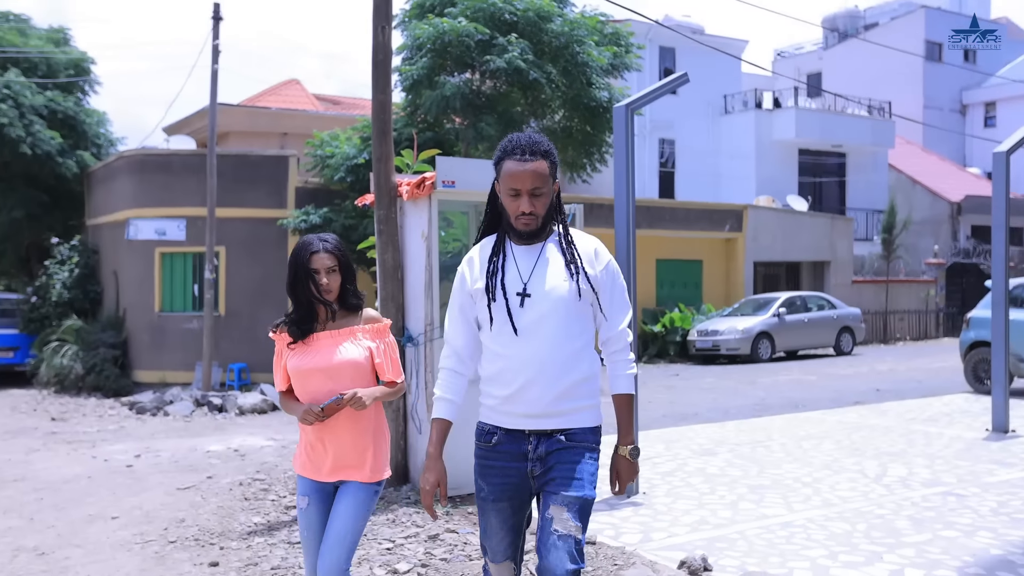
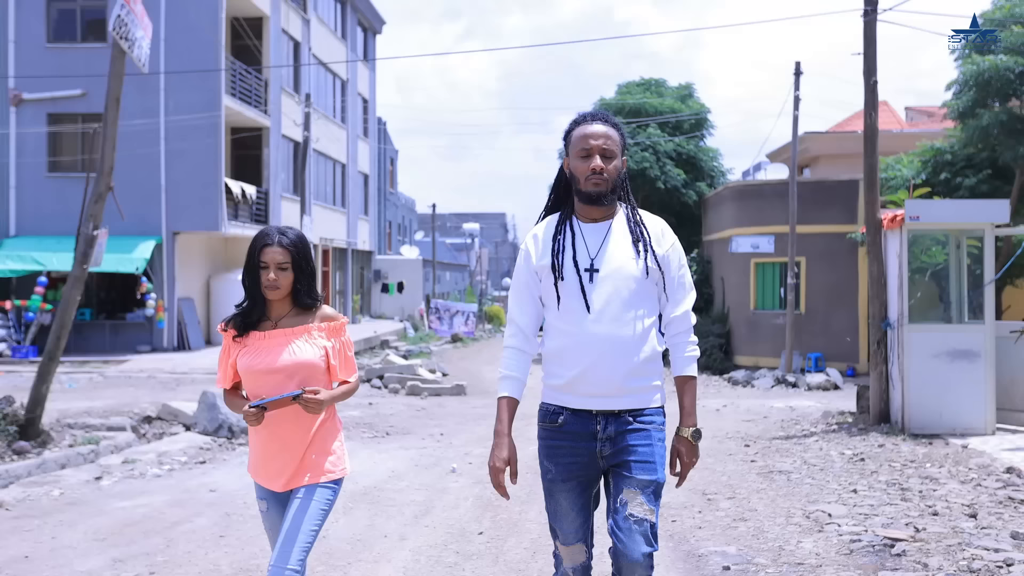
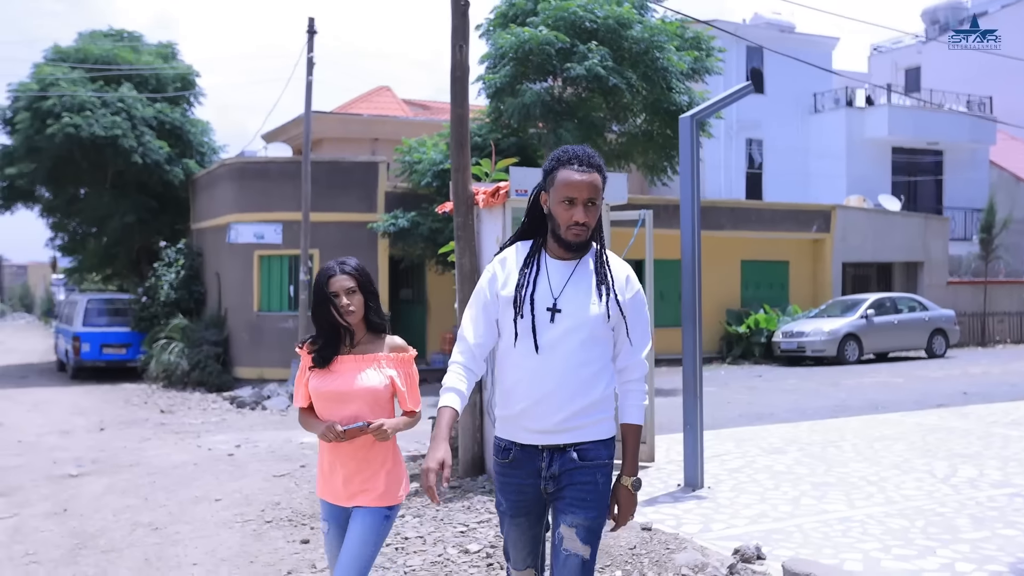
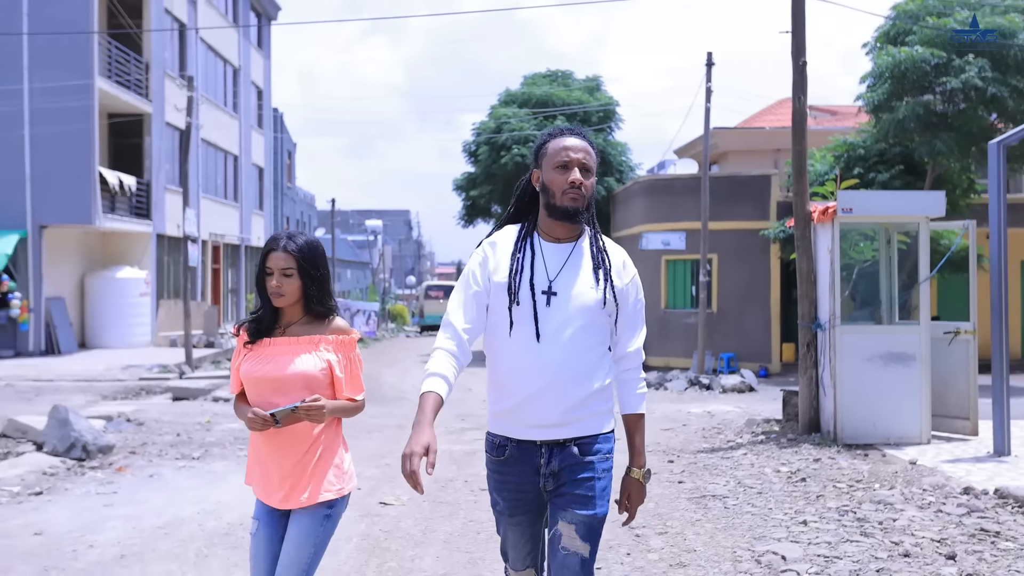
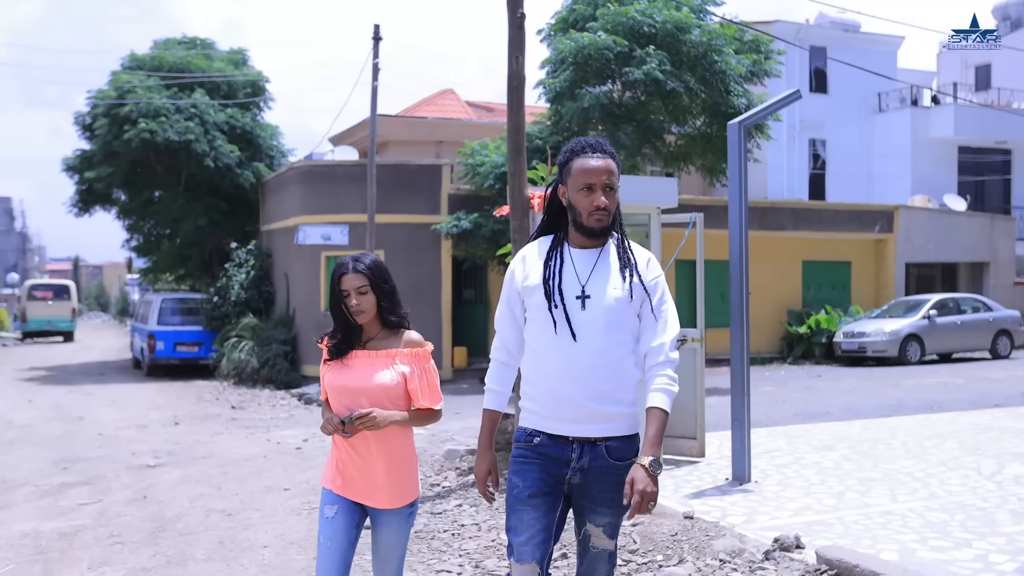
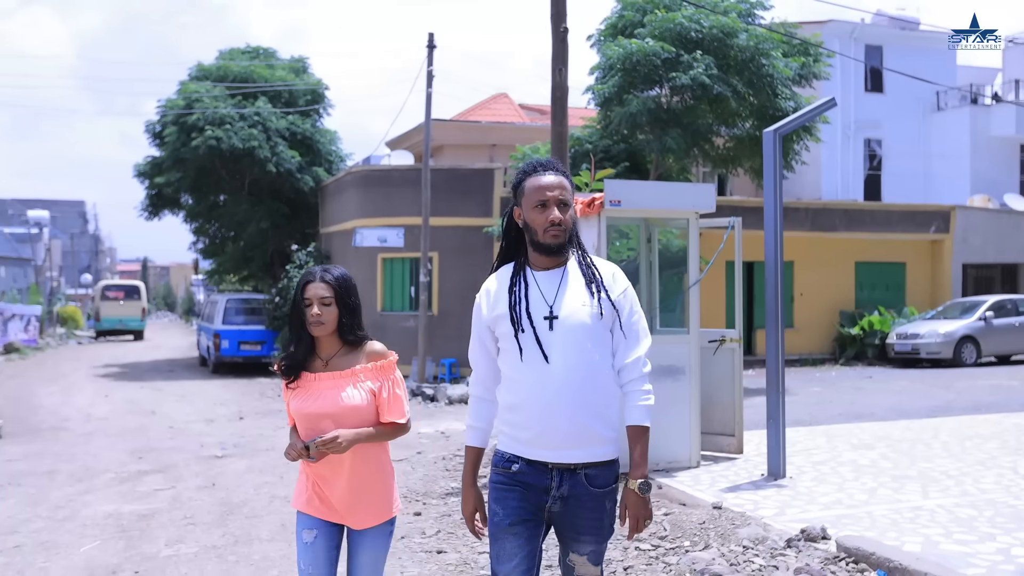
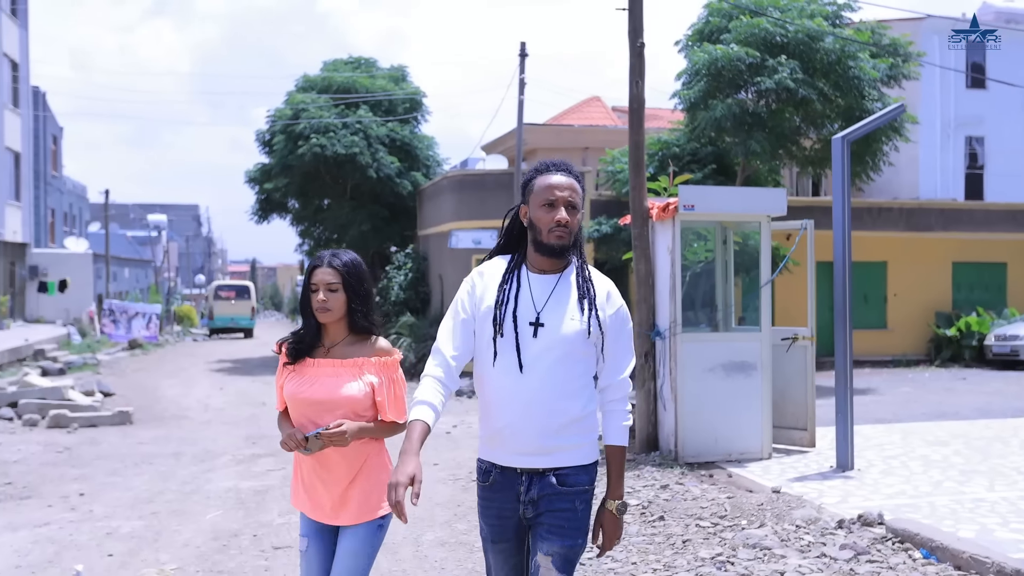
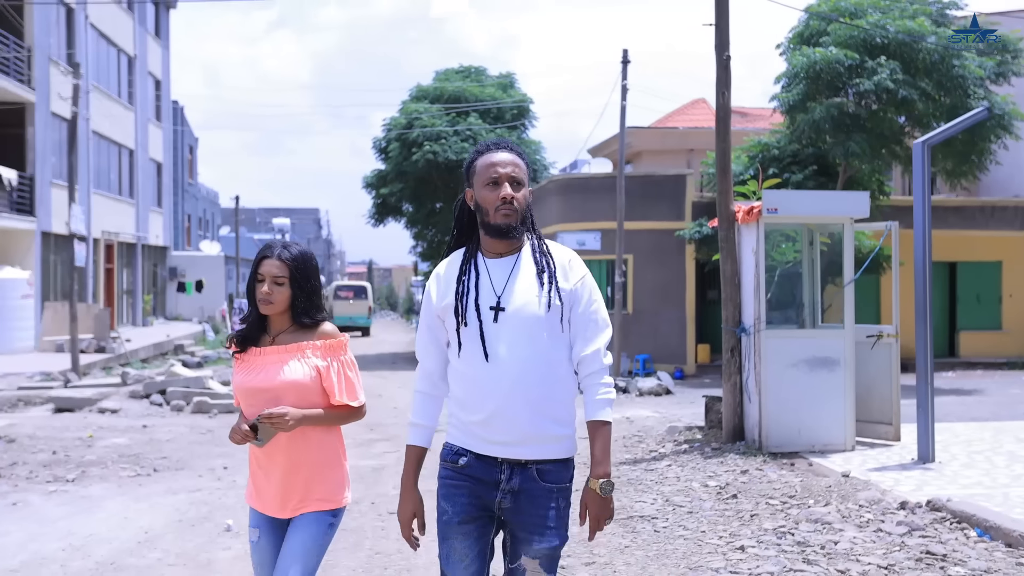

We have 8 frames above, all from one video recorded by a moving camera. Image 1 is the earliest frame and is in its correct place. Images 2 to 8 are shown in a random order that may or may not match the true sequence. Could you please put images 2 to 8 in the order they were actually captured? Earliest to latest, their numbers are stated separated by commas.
3, 5, 6, 7, 8, 4, 2
